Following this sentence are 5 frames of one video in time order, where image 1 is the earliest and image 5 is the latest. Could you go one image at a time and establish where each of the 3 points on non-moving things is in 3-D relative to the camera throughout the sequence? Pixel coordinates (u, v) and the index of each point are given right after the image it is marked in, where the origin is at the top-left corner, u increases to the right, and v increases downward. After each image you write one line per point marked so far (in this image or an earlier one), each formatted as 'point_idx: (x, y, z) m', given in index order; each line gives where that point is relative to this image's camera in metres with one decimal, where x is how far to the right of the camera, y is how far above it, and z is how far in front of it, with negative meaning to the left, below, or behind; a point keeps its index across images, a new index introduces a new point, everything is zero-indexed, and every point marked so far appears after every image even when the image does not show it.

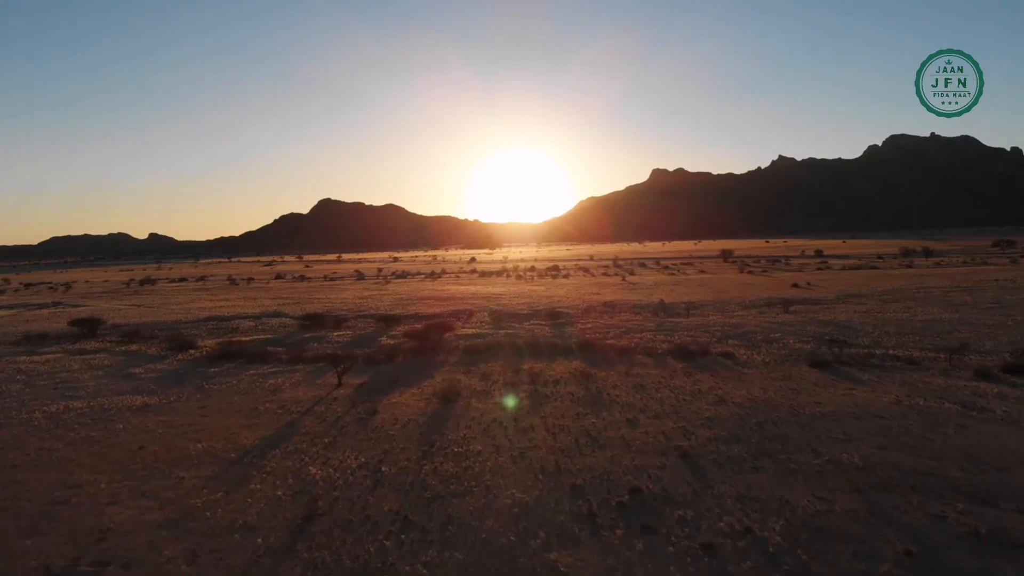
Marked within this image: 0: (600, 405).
0: (+1.4, -1.9, +16.7) m
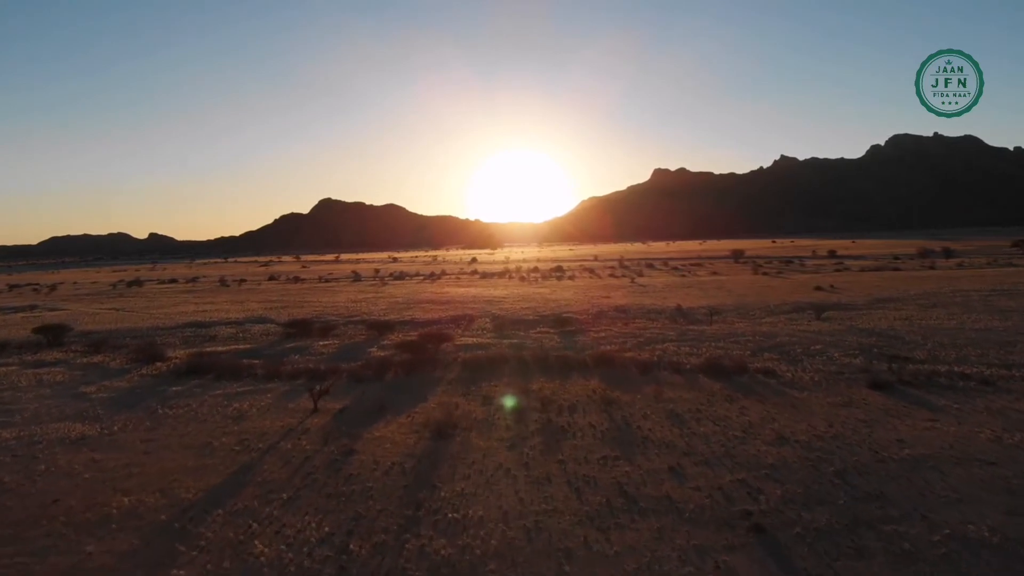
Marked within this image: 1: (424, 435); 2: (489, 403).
0: (+1.5, -2.0, +13.4) m
1: (-1.2, -2.1, +14.9) m
2: (-0.4, -1.9, +17.6) m
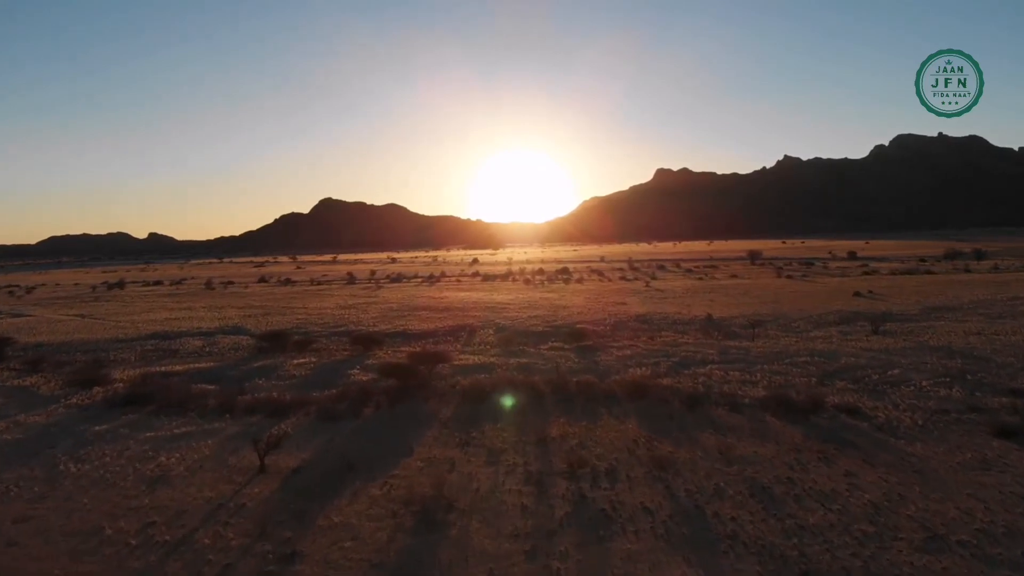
0: (+1.7, -2.2, +8.8) m
1: (-1.1, -2.3, +10.4) m
2: (-0.2, -2.1, +13.0) m
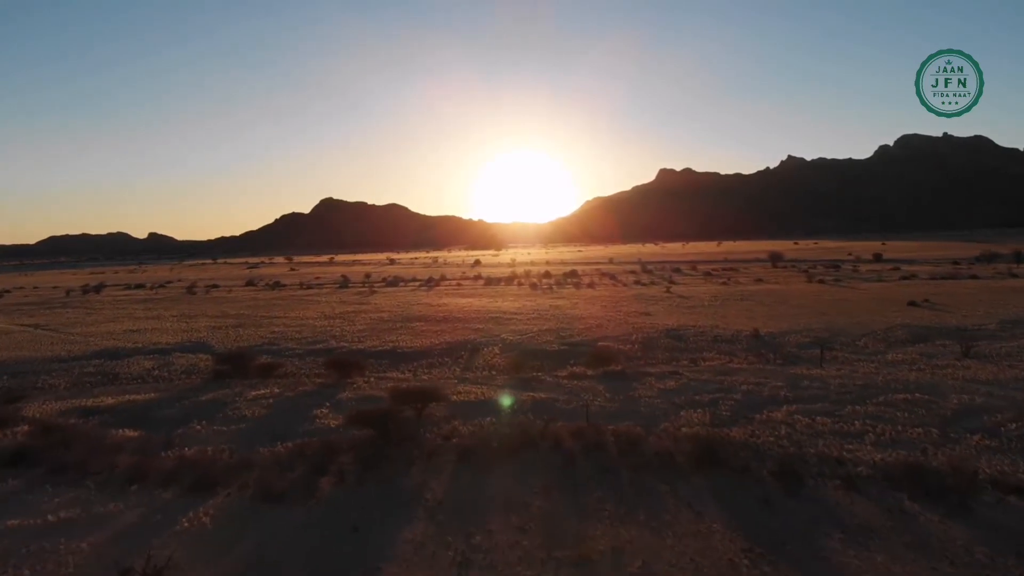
0: (+1.9, -2.5, +3.7) m
1: (-0.8, -2.6, +5.3) m
2: (0.0, -2.4, +7.9) m
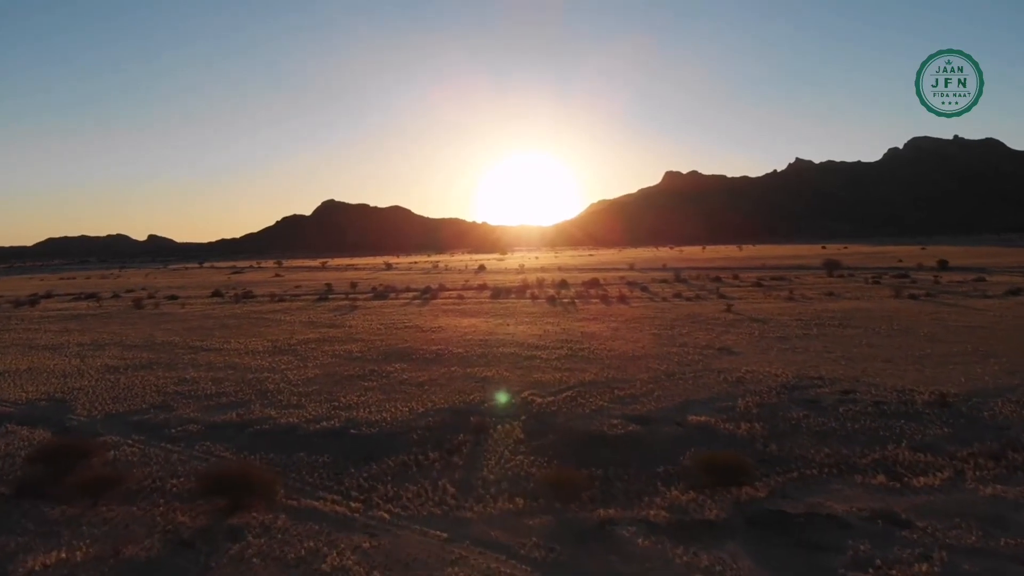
0: (+2.3, -3.0, -7.0) m
1: (-0.4, -3.1, -5.4) m
2: (+0.5, -2.9, -2.8) m
